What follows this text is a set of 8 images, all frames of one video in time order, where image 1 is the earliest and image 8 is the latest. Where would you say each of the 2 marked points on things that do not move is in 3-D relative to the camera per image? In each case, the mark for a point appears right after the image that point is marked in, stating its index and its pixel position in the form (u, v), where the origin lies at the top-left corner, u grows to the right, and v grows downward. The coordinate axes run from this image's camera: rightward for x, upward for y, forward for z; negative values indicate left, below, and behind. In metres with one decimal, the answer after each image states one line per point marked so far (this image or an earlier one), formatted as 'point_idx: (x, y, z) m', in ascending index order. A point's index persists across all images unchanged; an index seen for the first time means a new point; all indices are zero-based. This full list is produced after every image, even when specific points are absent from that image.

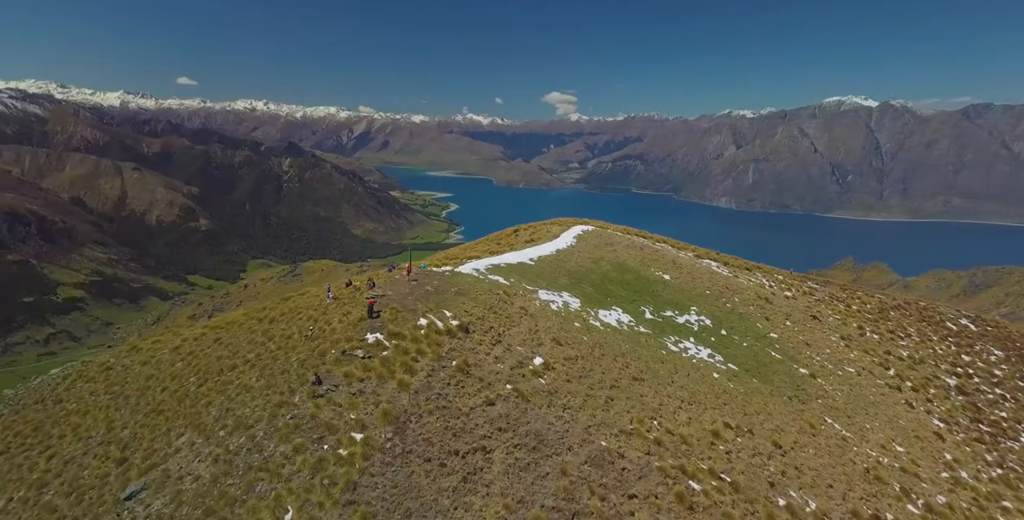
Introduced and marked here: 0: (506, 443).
0: (-0.3, -7.1, +18.0) m
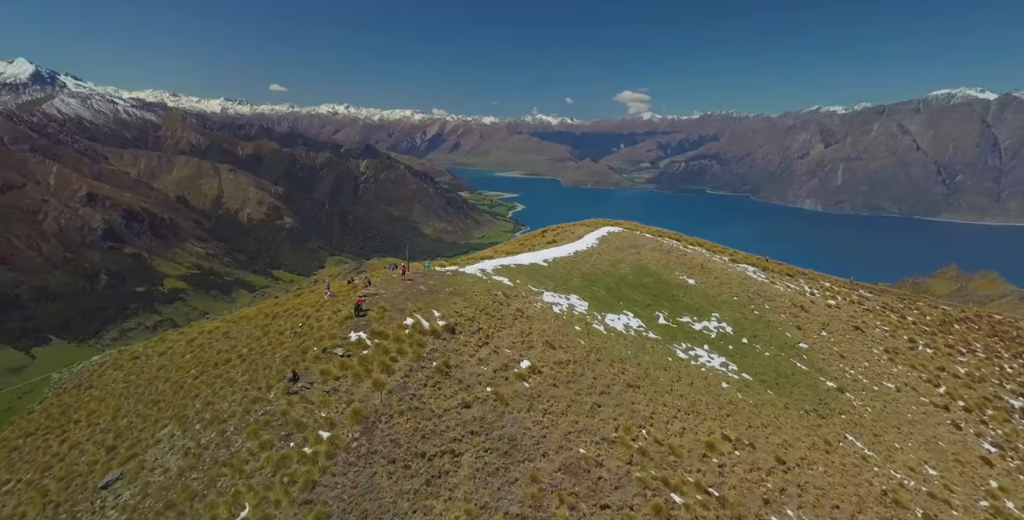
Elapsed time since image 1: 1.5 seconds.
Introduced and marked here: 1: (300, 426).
0: (-1.4, -7.1, +17.5) m
1: (-7.7, -6.1, +17.0) m
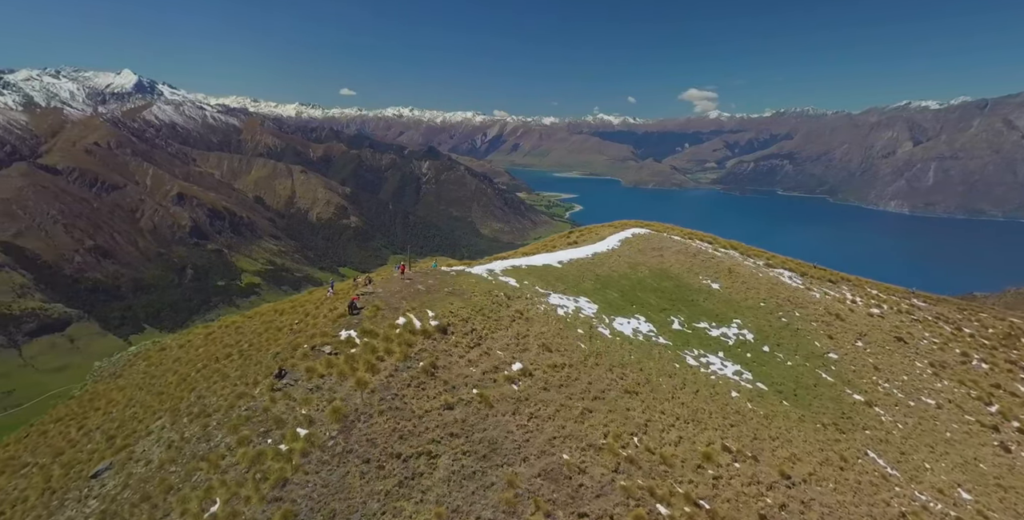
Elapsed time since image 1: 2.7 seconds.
0: (-2.2, -7.0, +17.2) m
1: (-8.5, -6.0, +17.0) m
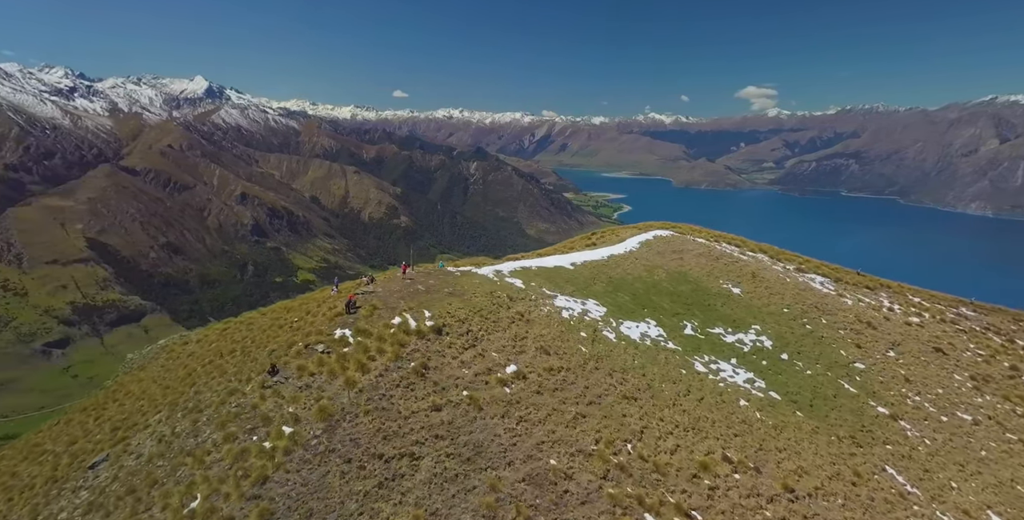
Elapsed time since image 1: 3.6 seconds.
0: (-2.7, -7.1, +17.0) m
1: (-9.1, -6.0, +17.2) m
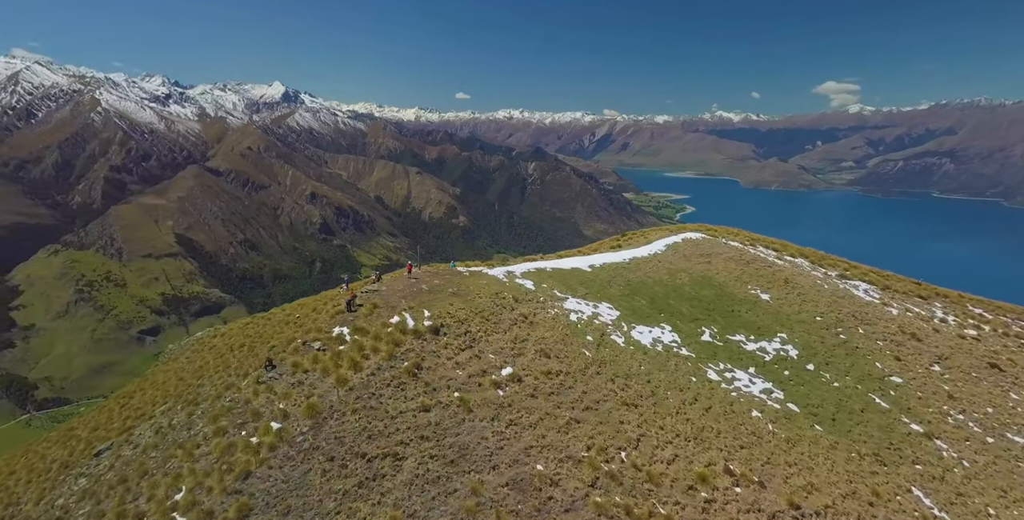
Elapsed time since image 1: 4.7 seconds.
0: (-3.3, -7.1, +17.0) m
1: (-9.7, -5.9, +17.5) m
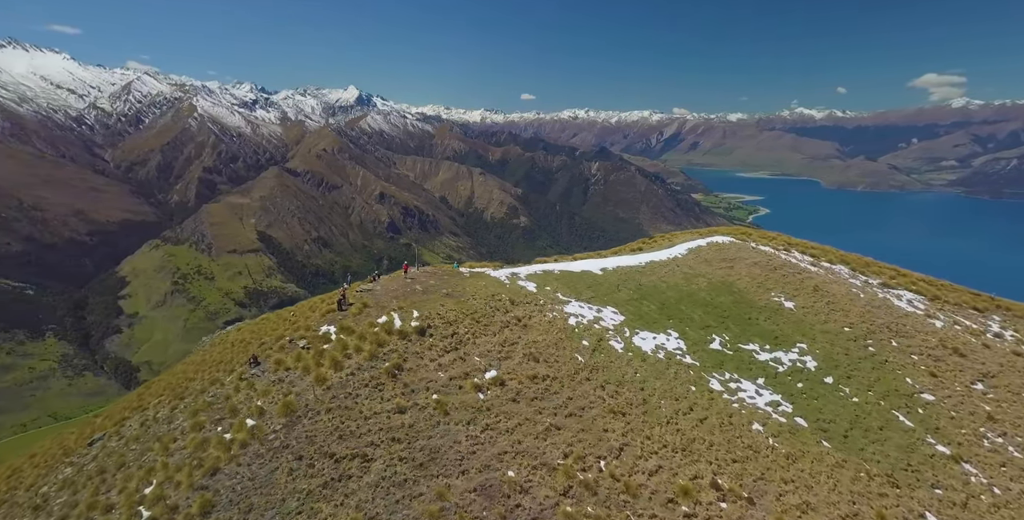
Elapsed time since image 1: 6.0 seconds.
0: (-4.5, -7.1, +16.9) m
1: (-10.7, -5.8, +17.9) m
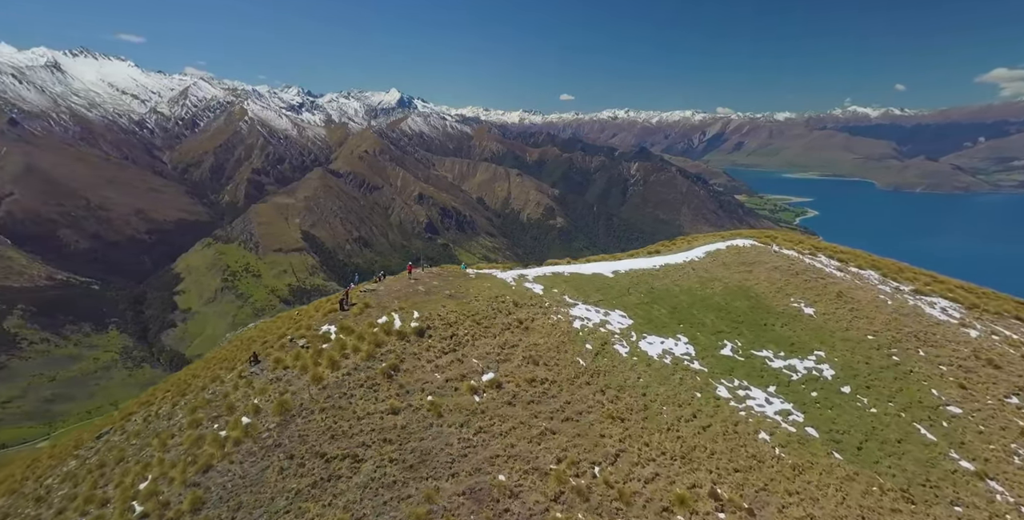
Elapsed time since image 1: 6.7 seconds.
0: (-4.8, -7.1, +17.0) m
1: (-11.0, -5.8, +18.2) m
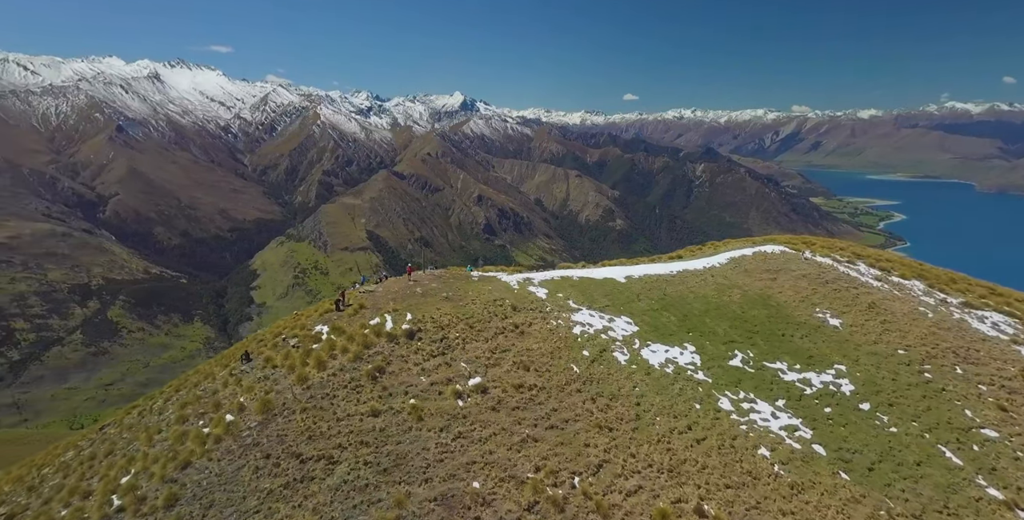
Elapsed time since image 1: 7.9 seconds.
0: (-5.8, -7.3, +17.2) m
1: (-11.9, -5.7, +18.7) m
